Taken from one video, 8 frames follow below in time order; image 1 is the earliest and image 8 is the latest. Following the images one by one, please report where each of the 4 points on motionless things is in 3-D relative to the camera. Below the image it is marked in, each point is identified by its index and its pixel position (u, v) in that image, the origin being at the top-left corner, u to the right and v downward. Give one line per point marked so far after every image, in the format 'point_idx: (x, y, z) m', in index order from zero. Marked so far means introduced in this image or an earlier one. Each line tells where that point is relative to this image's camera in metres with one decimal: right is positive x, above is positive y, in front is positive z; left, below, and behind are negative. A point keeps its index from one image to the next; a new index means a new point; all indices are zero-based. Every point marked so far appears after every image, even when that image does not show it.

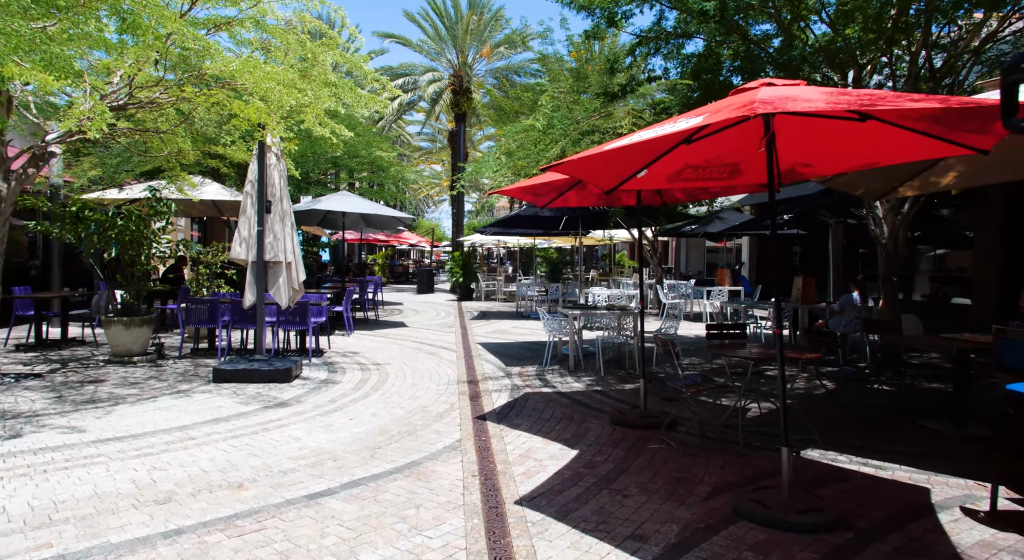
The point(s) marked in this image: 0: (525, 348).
0: (+0.2, -1.2, +10.7) m
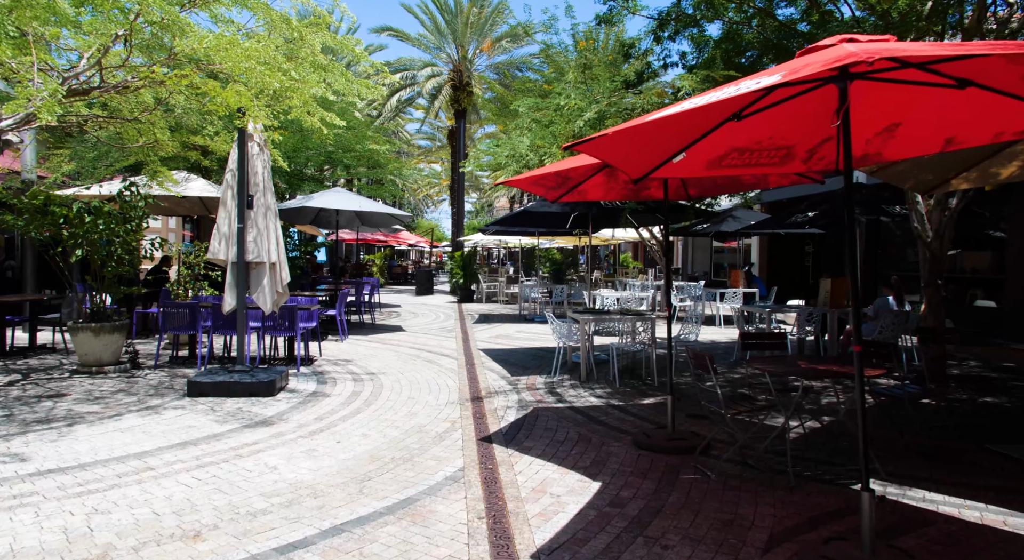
0: (+0.3, -1.3, +10.0) m
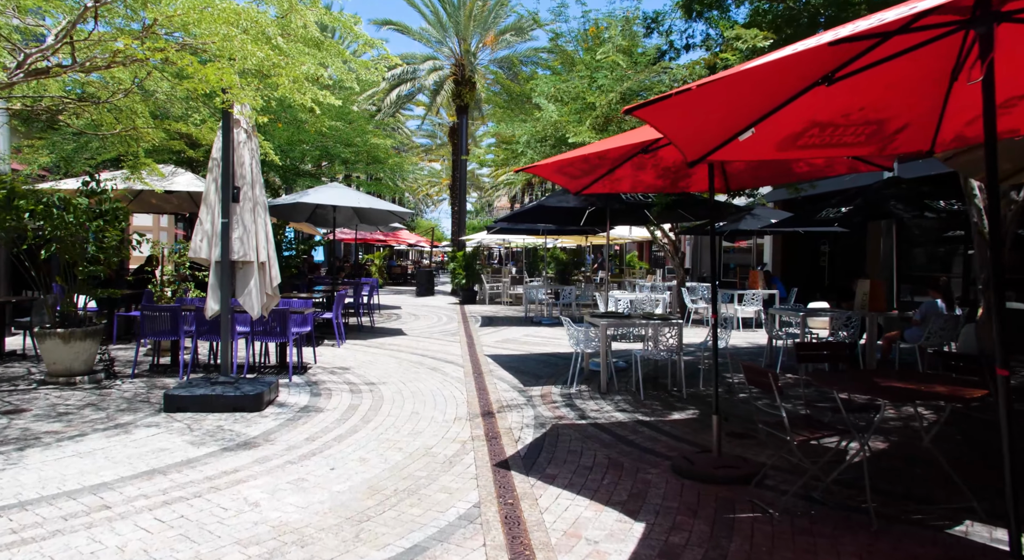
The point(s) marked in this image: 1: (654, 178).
0: (+0.5, -1.3, +9.3) m
1: (+1.3, +0.9, +5.5) m
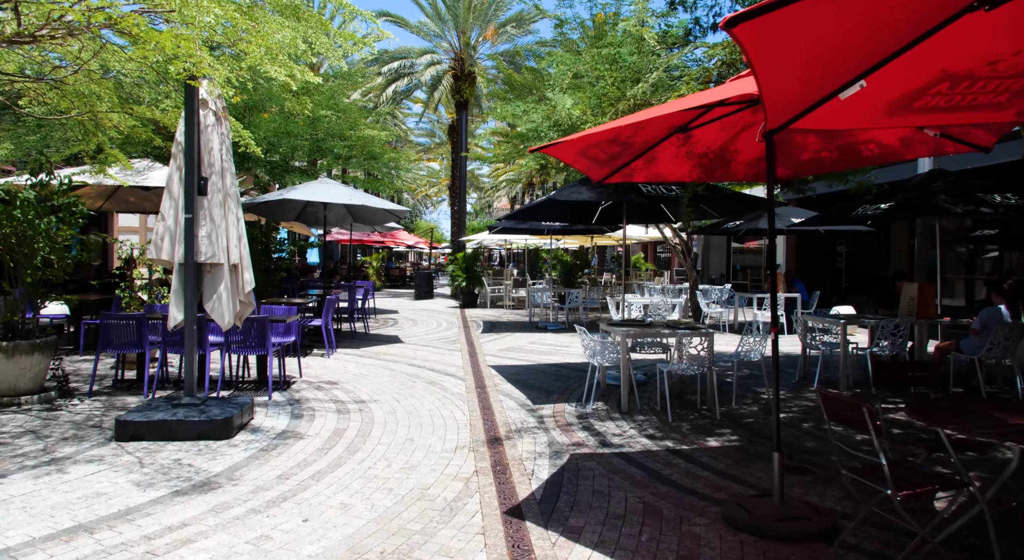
0: (+0.6, -1.3, +8.4) m
1: (+1.4, +0.9, +4.6) m
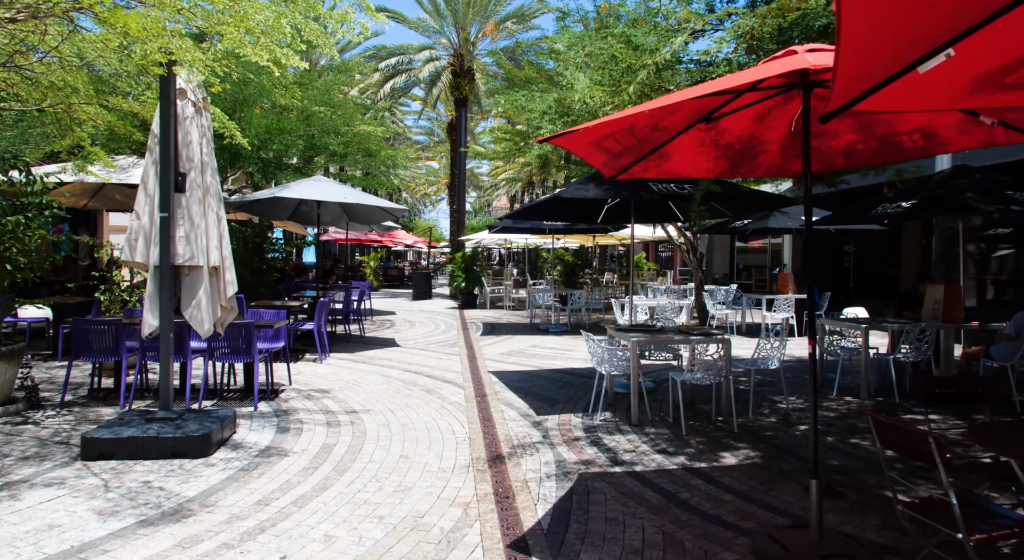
0: (+0.6, -1.4, +8.0) m
1: (+1.4, +0.9, +4.2) m
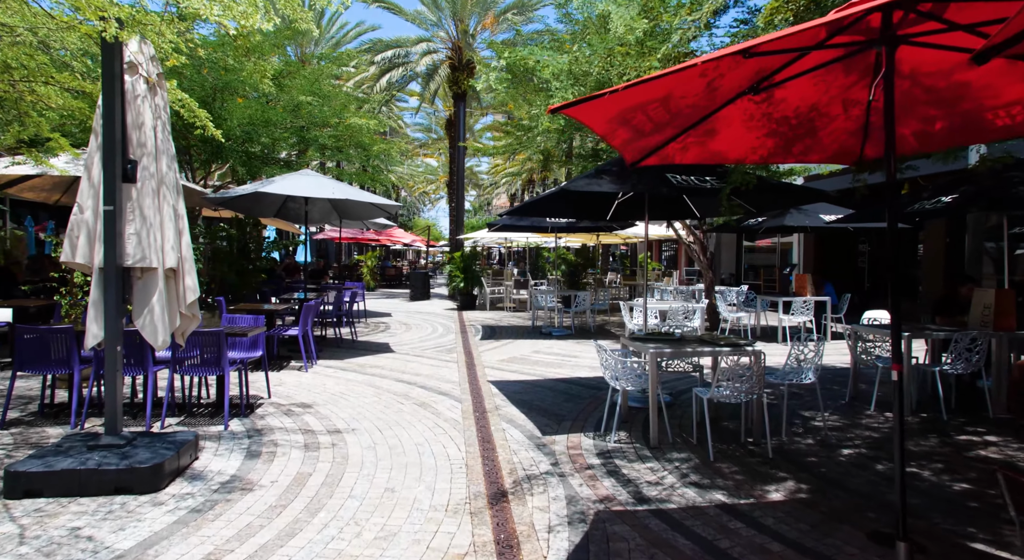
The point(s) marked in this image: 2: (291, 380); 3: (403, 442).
0: (+0.6, -1.4, +7.3) m
1: (+1.4, +0.8, +3.5) m
2: (-2.8, -1.3, +7.6) m
3: (-1.0, -1.4, +5.4) m
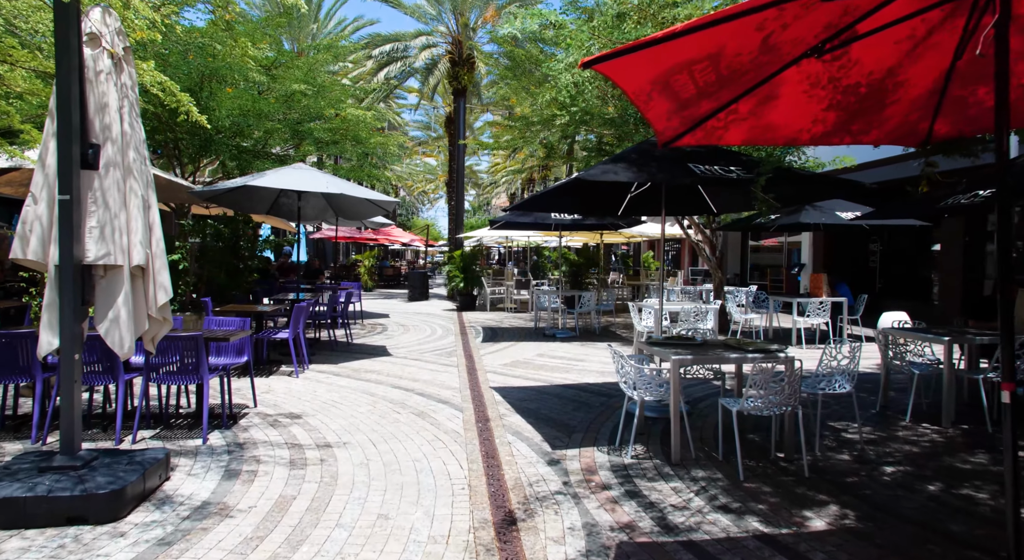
0: (+0.7, -1.4, +6.8) m
1: (+1.5, +0.9, +3.0) m
2: (-2.8, -1.3, +7.1) m
3: (-0.9, -1.4, +4.9) m
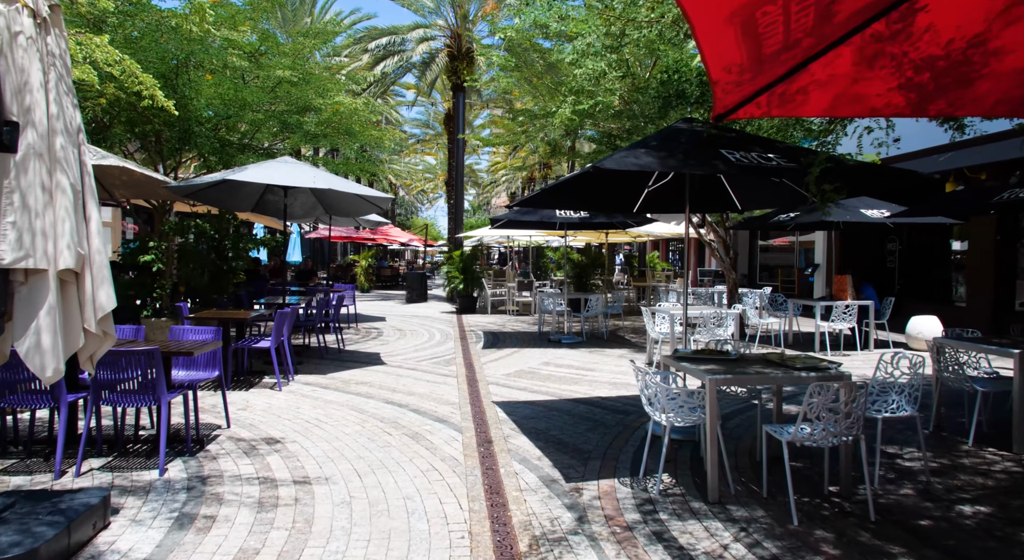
0: (+0.7, -1.4, +6.1) m
1: (+1.5, +0.8, +2.3) m
2: (-2.7, -1.3, +6.3) m
3: (-0.9, -1.5, +4.2) m
